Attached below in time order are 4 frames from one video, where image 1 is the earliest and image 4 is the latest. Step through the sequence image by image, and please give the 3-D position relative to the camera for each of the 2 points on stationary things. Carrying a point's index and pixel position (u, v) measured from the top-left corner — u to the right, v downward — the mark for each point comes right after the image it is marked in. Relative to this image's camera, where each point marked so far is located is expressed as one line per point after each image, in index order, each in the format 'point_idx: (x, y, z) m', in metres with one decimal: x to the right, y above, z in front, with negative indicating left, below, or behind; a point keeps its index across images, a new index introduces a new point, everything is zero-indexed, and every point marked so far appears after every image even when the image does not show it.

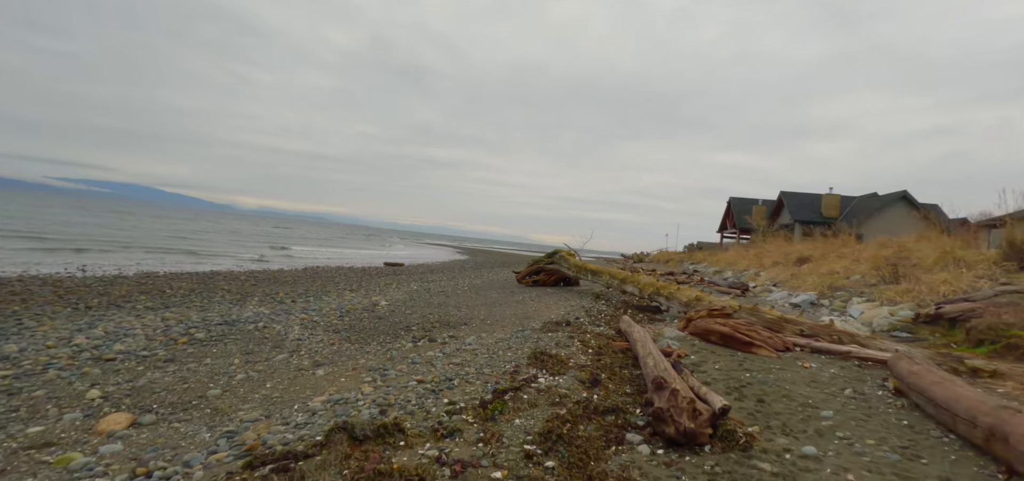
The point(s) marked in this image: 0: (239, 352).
0: (-3.8, -1.5, +6.0) m
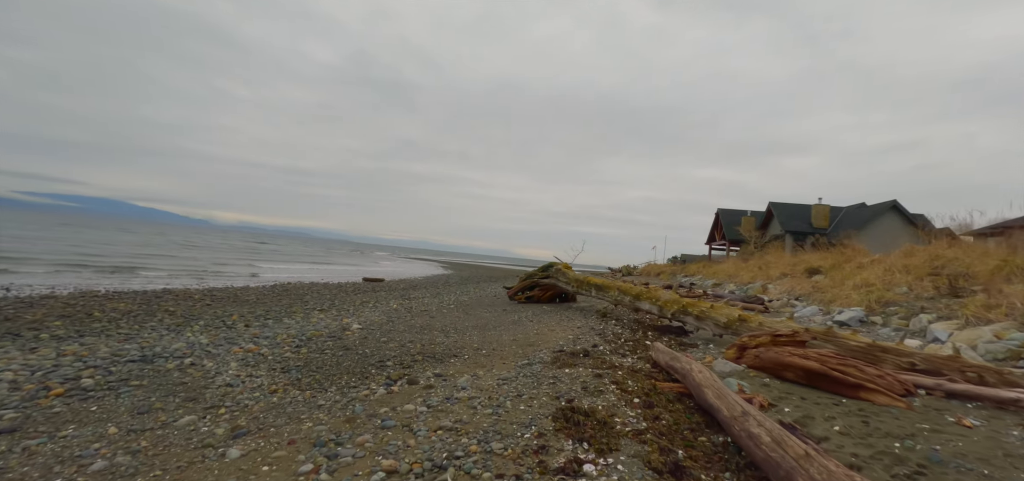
0: (-3.6, -1.6, +4.2) m
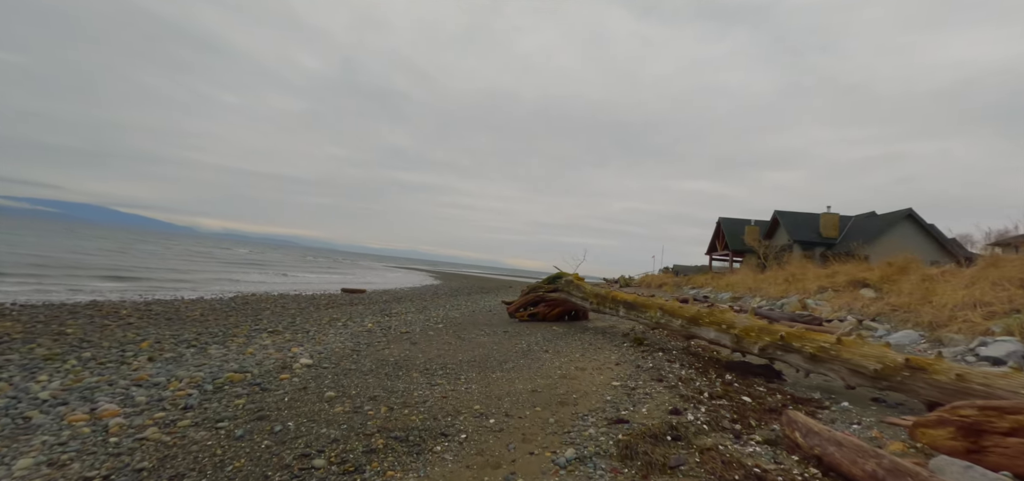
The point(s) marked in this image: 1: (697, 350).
0: (-3.3, -1.5, +1.4) m
1: (+3.2, -1.8, +7.5) m
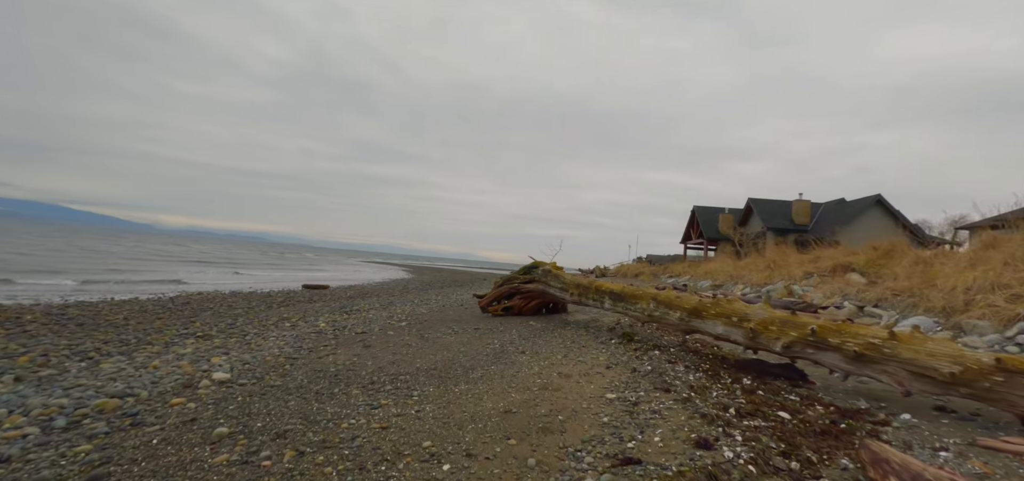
0: (-3.4, -1.4, -0.1) m
1: (+2.7, -1.5, +6.4) m
